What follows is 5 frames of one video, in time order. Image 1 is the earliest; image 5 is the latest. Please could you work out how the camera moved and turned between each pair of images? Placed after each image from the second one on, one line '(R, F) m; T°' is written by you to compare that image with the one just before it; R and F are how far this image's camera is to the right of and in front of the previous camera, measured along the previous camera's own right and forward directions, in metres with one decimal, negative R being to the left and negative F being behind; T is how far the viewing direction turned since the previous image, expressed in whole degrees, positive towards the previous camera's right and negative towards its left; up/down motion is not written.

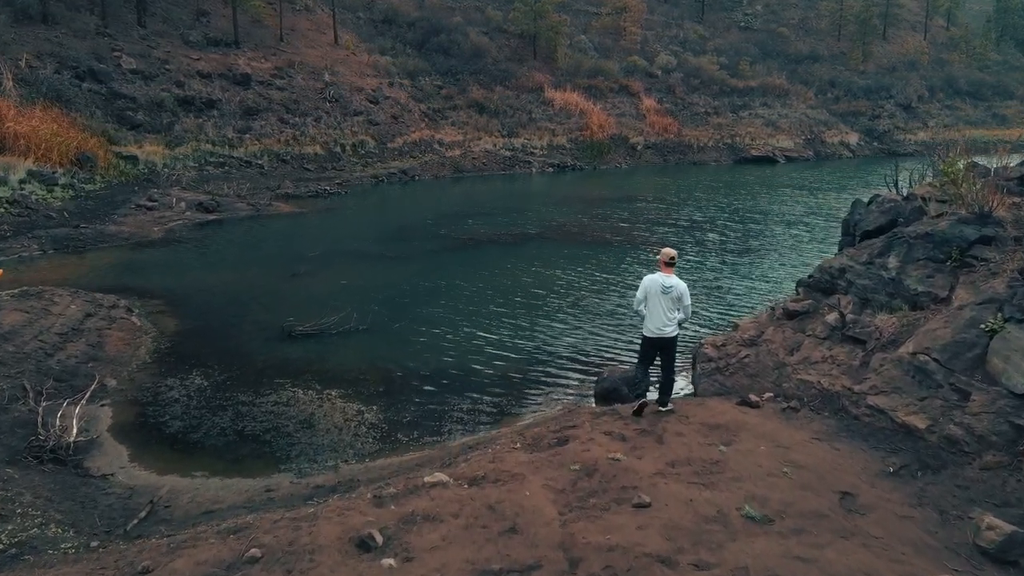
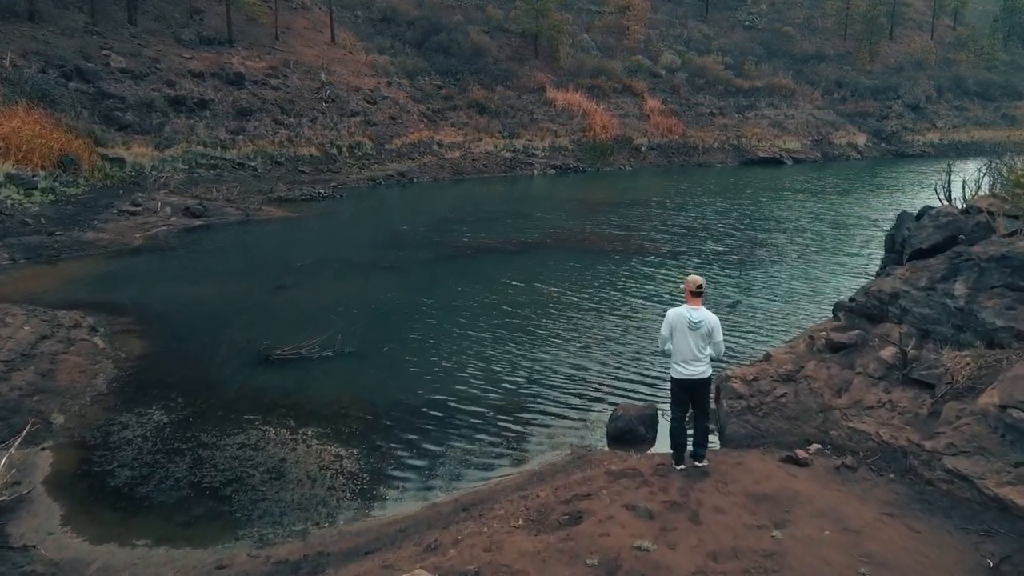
(0.0, +1.4) m; 0°
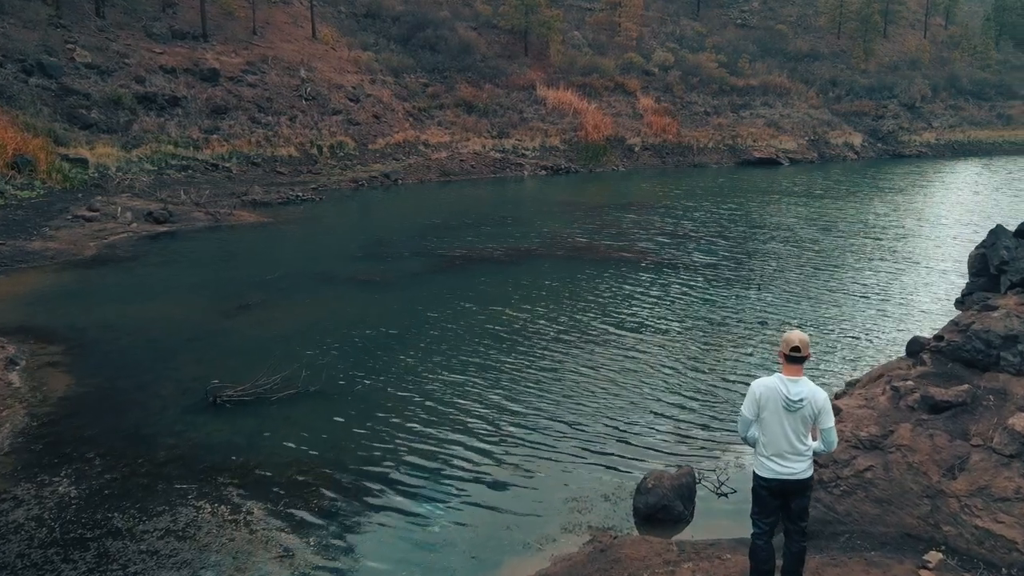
(-0.1, +2.2) m; +1°
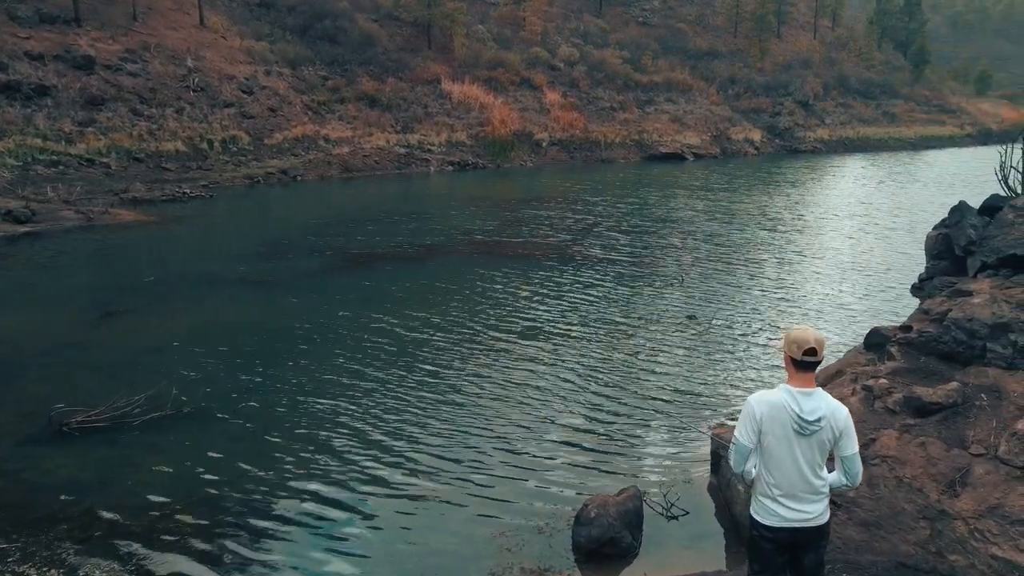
(0.0, +1.4) m; +7°
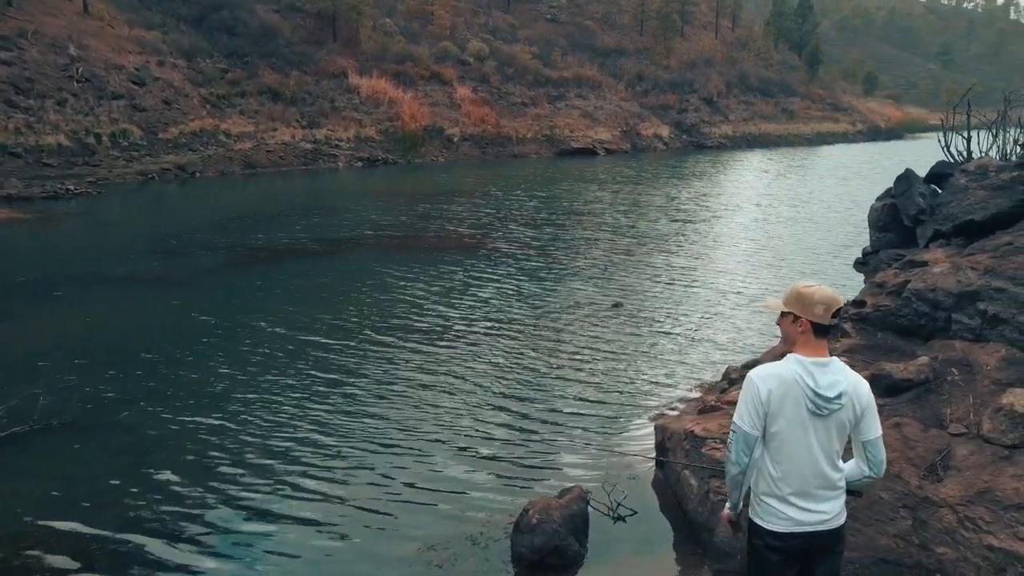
(-0.1, +0.8) m; +6°
